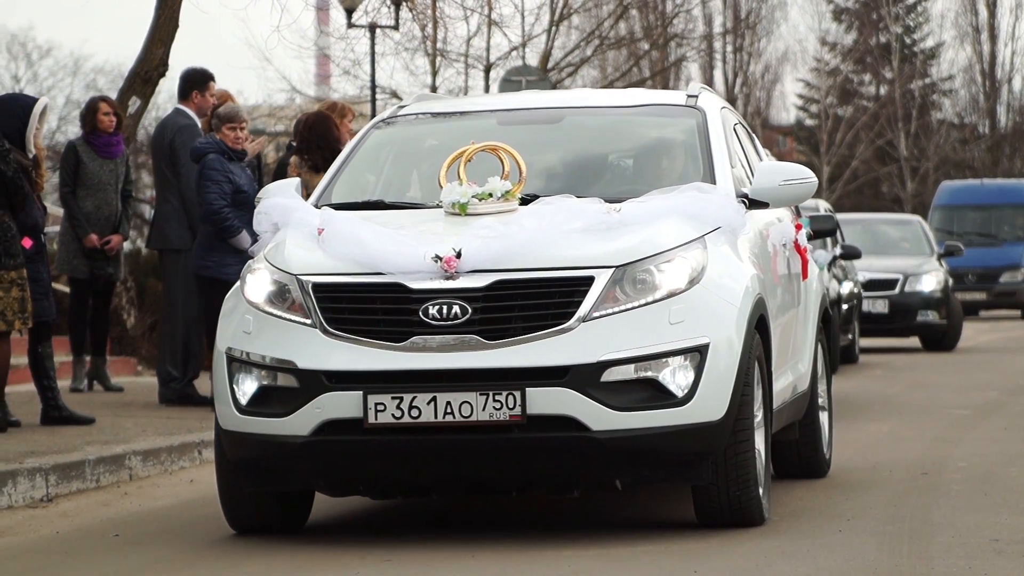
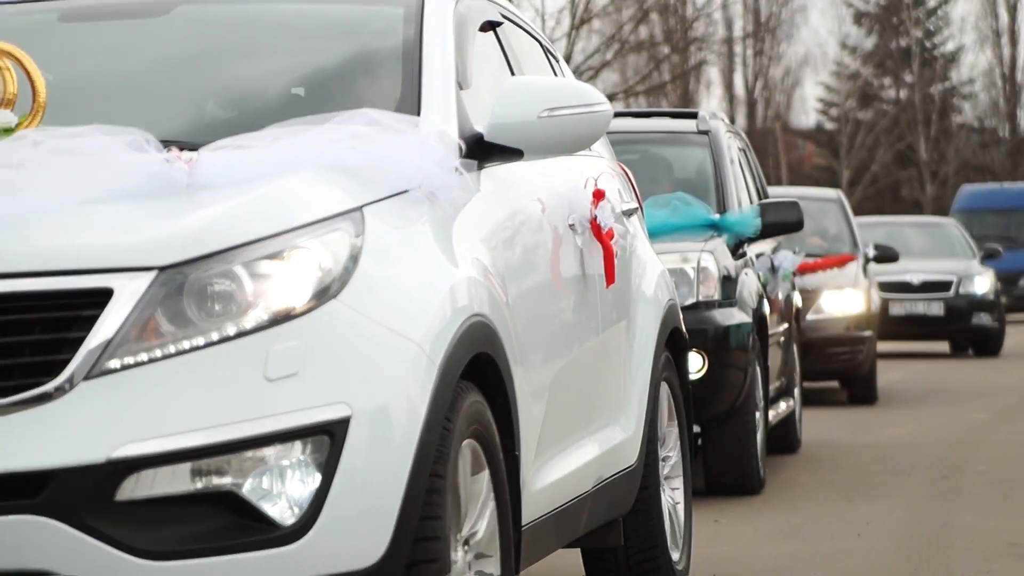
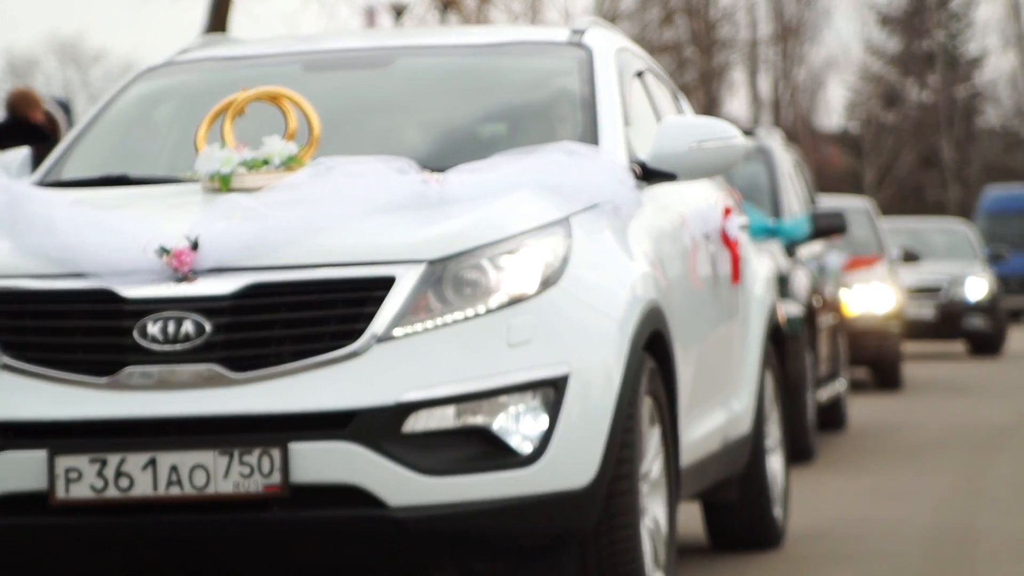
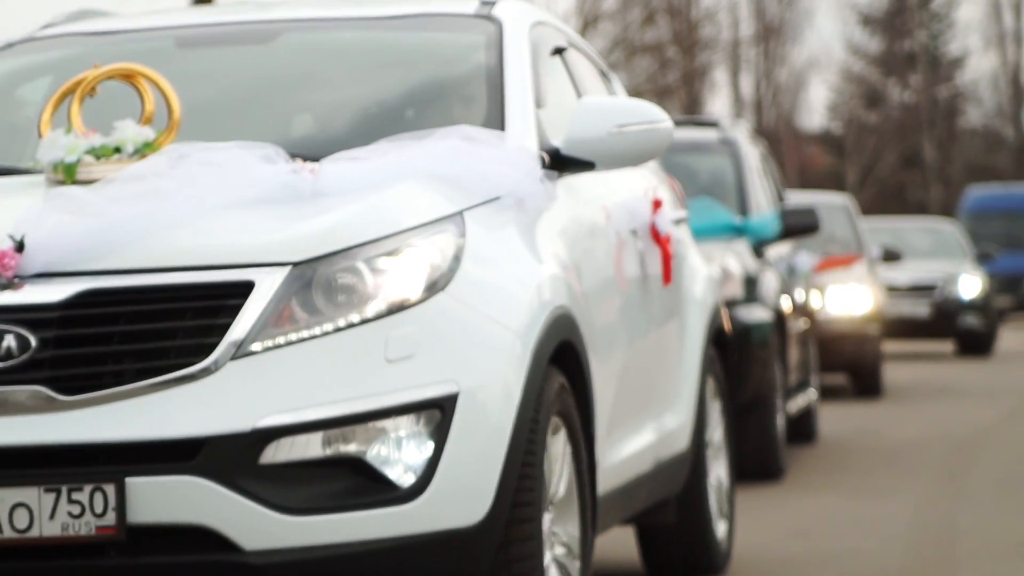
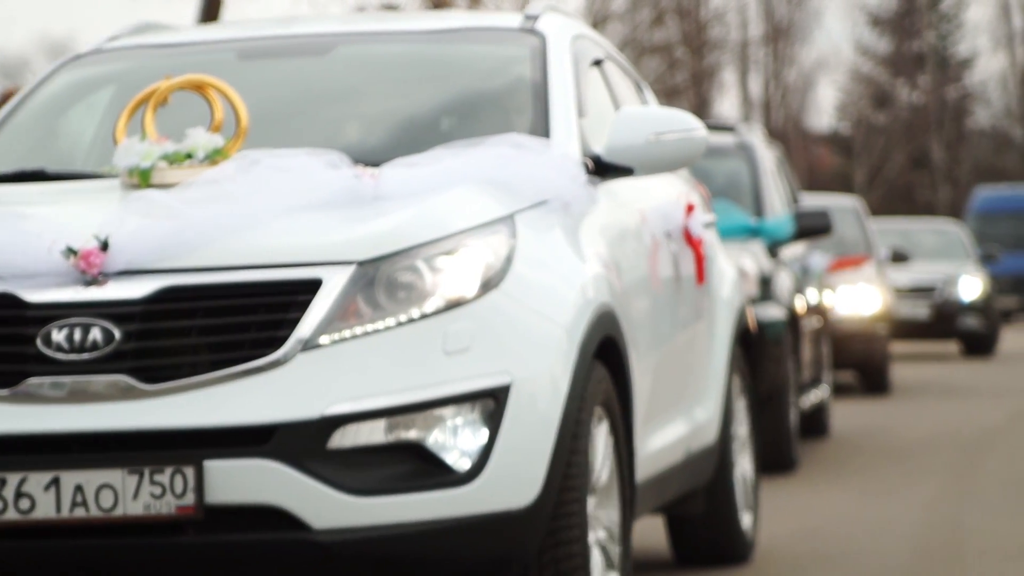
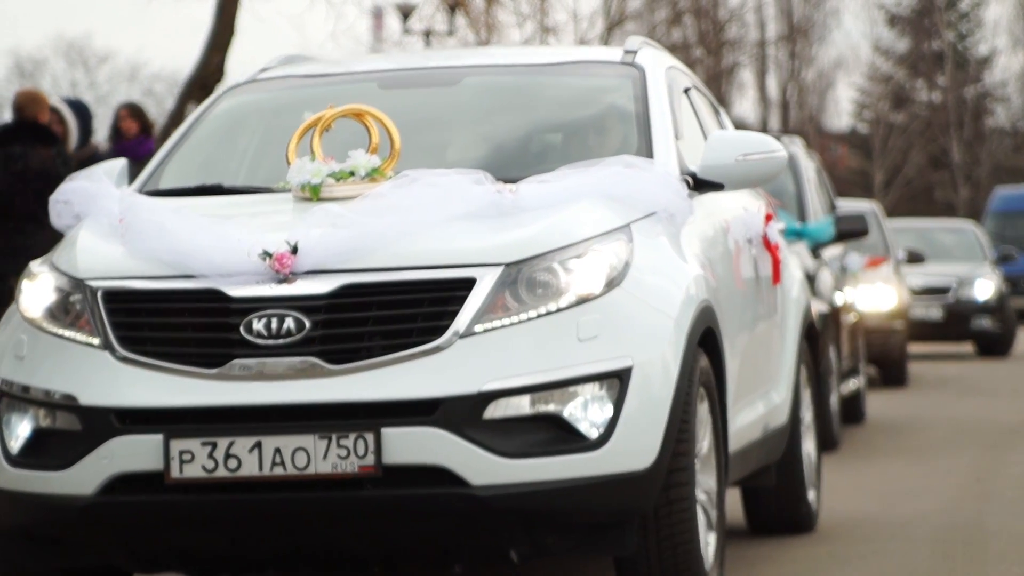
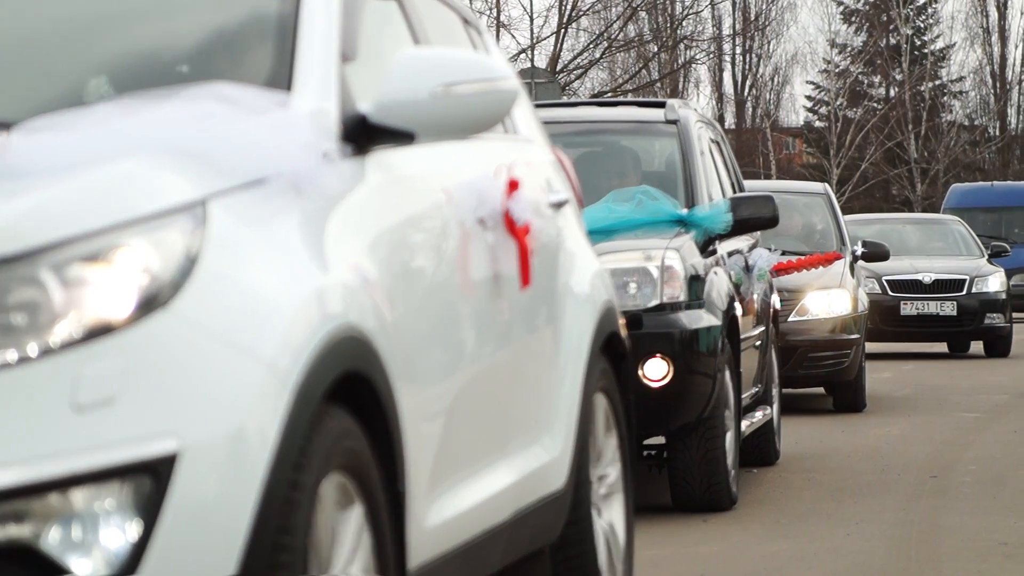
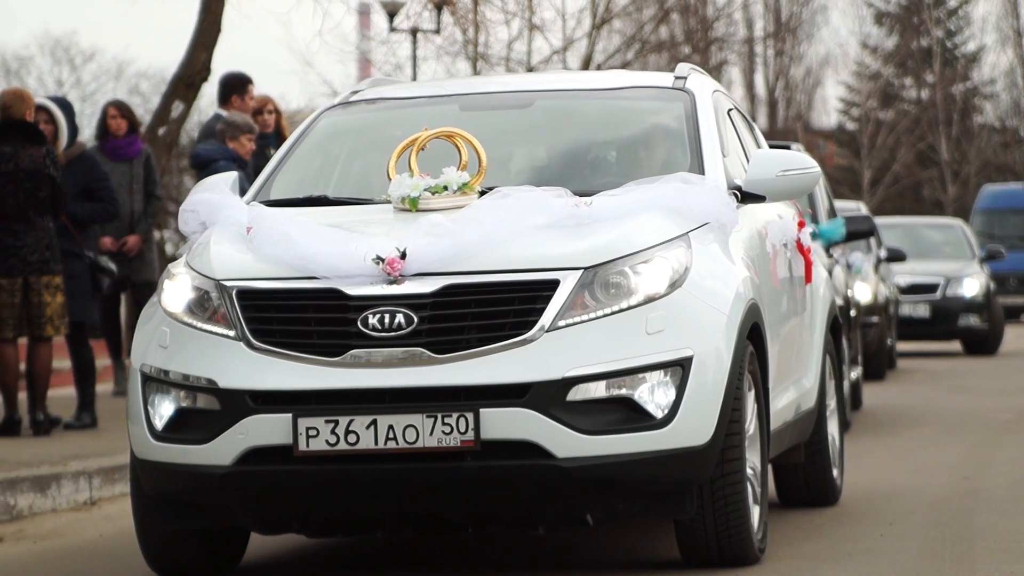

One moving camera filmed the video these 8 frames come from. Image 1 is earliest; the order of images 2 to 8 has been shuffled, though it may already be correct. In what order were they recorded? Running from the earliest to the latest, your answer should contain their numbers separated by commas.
8, 6, 3, 5, 4, 2, 7
